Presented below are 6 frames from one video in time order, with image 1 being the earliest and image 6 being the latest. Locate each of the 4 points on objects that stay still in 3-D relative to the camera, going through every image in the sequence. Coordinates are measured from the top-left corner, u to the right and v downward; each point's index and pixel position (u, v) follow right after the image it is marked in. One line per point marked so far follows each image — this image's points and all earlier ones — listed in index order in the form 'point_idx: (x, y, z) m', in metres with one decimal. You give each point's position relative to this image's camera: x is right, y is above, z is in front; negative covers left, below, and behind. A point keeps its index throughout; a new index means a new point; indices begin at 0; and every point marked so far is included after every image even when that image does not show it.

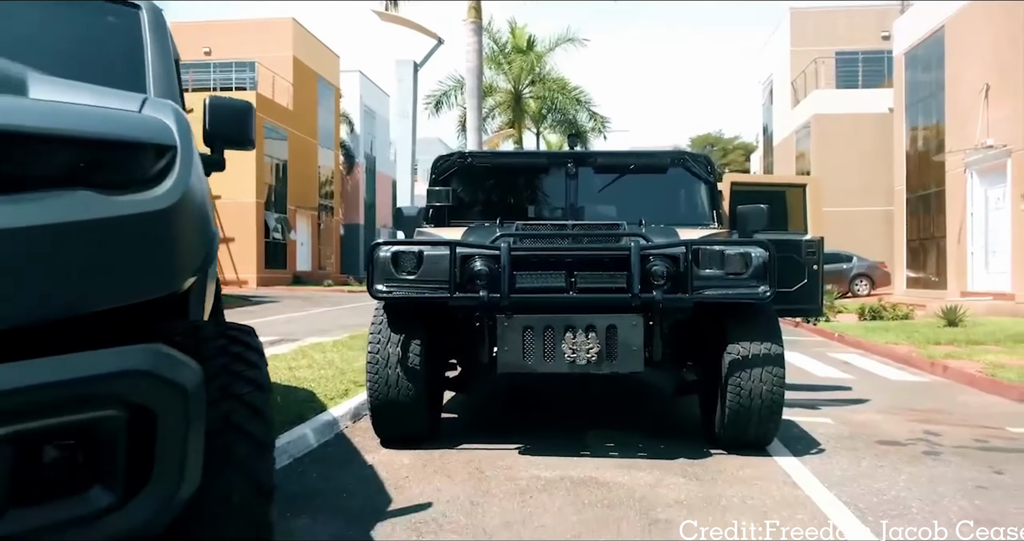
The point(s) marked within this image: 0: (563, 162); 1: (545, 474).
0: (+0.4, +0.9, +6.9) m
1: (+0.2, -1.2, +4.9) m
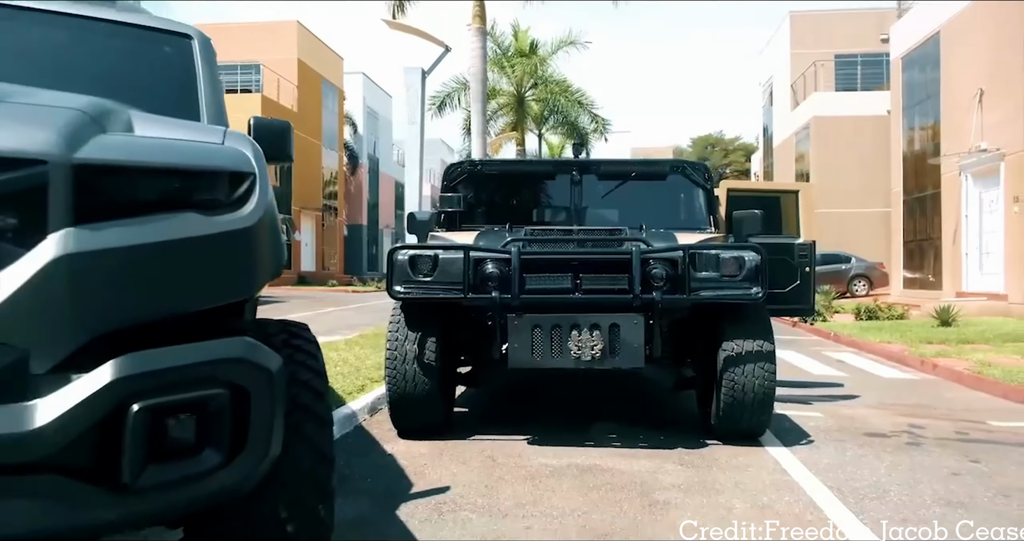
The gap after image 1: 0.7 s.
0: (+0.5, +0.9, +7.3) m
1: (+0.3, -1.2, +5.3) m
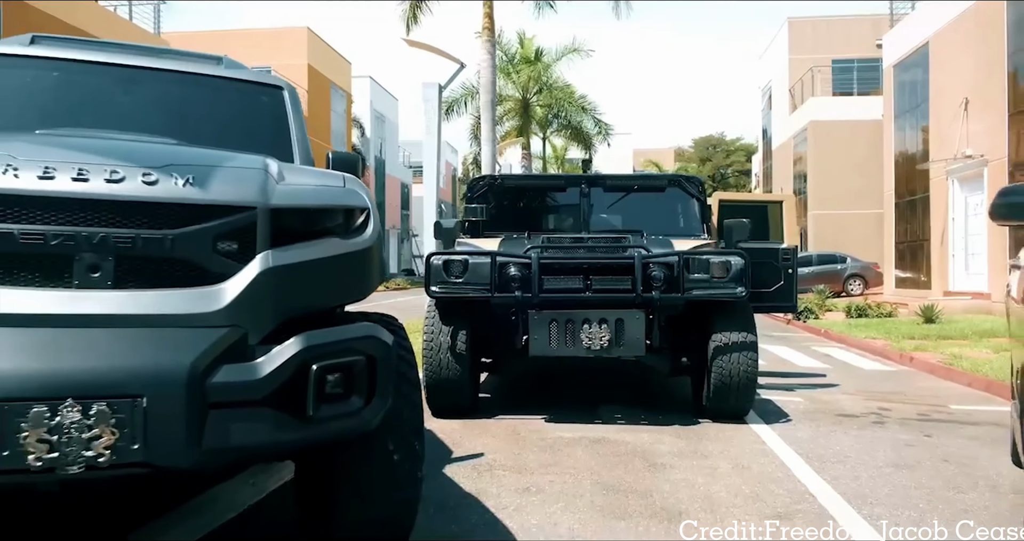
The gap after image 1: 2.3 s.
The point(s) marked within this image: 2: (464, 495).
0: (+0.7, +0.9, +8.3) m
1: (+0.4, -1.2, +6.2) m
2: (-0.3, -1.3, +4.7) m
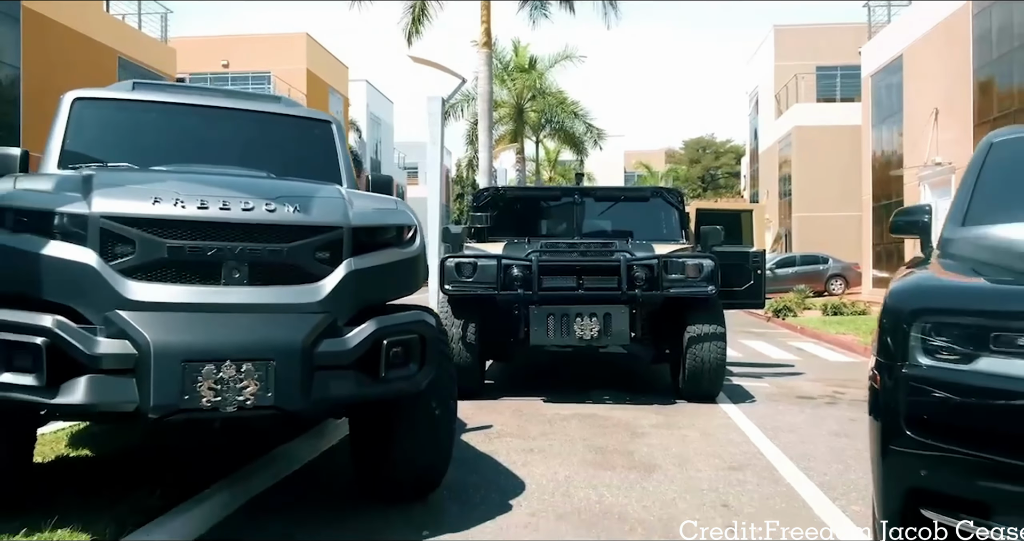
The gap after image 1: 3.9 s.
0: (+0.7, +0.9, +9.3) m
1: (+0.5, -1.2, +7.3) m
2: (-0.2, -1.3, +5.7) m
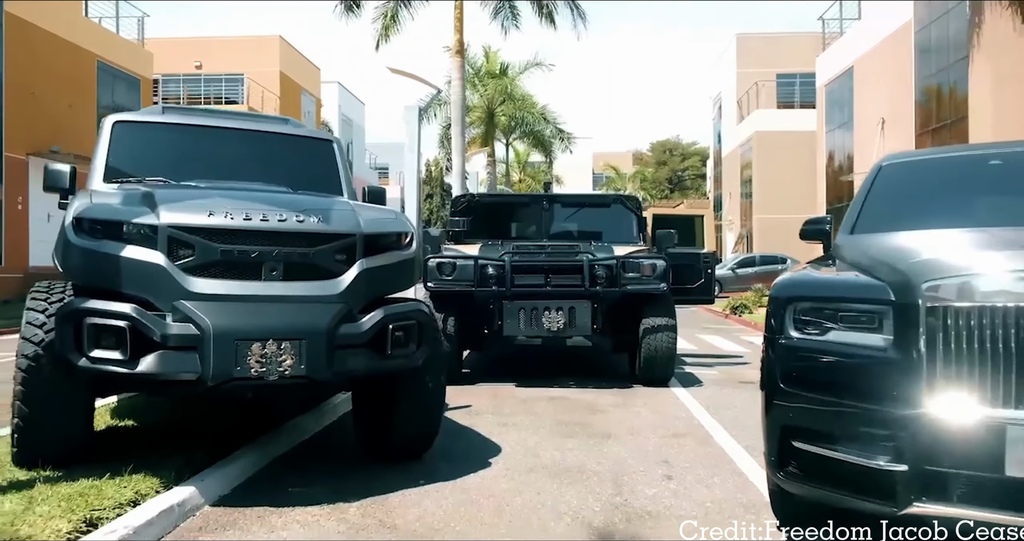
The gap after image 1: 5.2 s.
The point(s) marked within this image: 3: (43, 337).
0: (+0.3, +0.9, +10.3) m
1: (+0.2, -1.2, +8.3) m
2: (-0.4, -1.3, +6.7) m
3: (-2.4, -0.3, +4.3) m
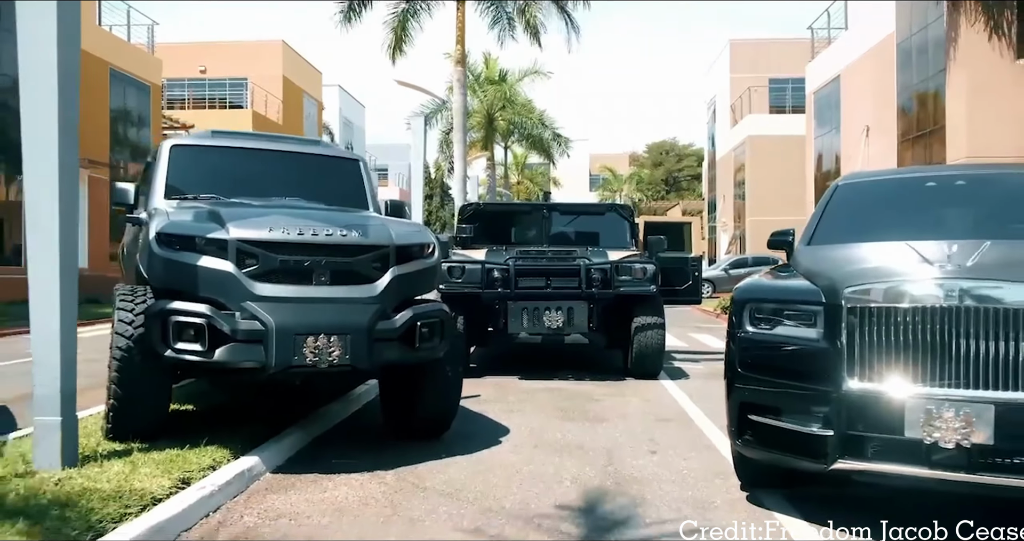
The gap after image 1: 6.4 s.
0: (+0.4, +0.8, +11.2) m
1: (+0.3, -1.3, +9.2) m
2: (-0.4, -1.3, +7.6) m
3: (-2.4, -0.4, +5.2) m
